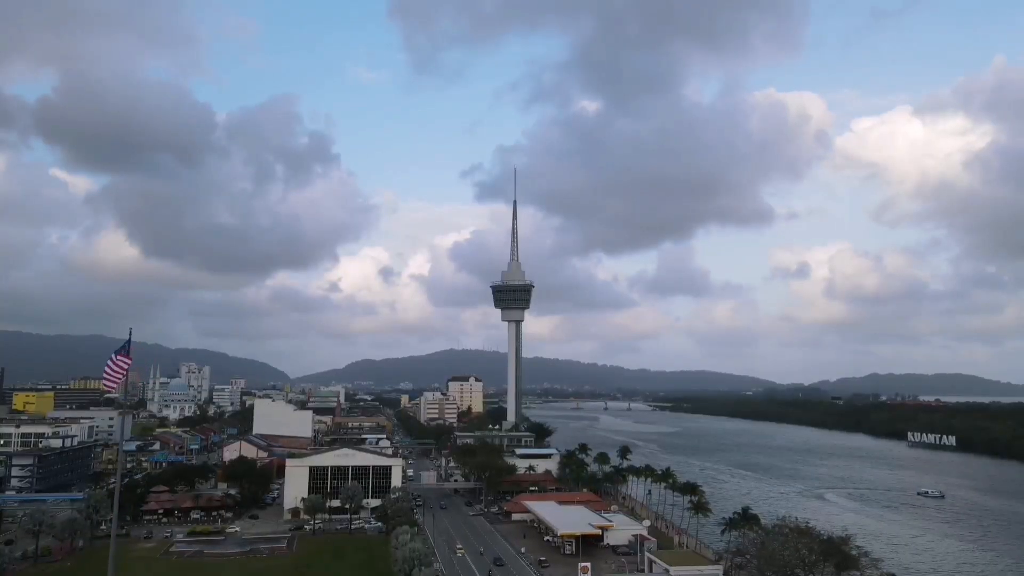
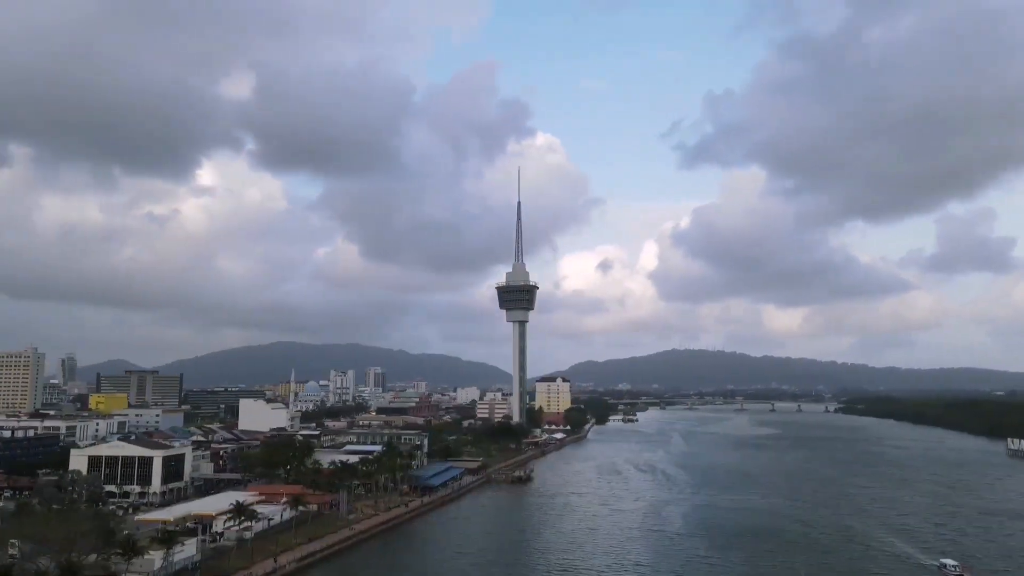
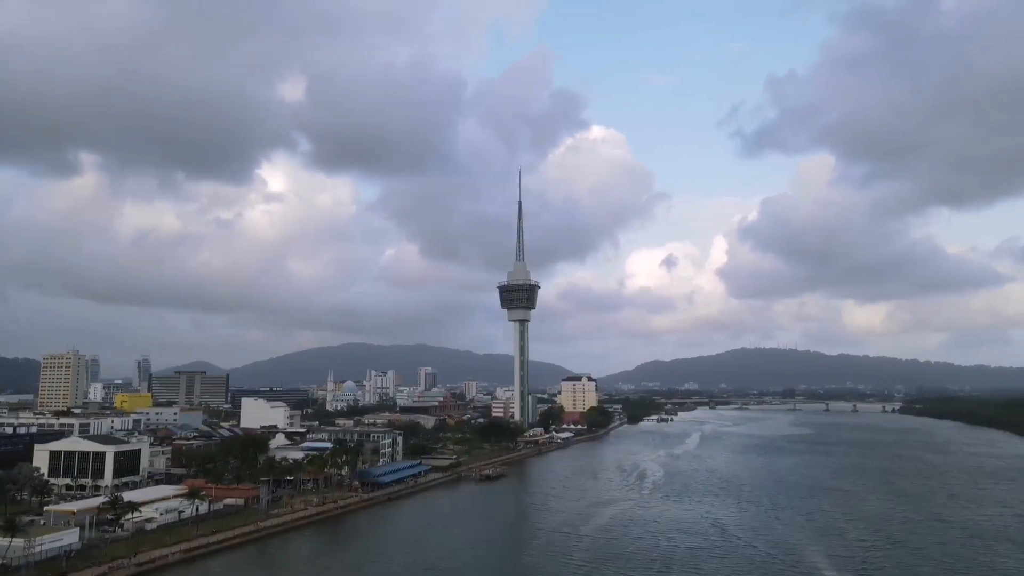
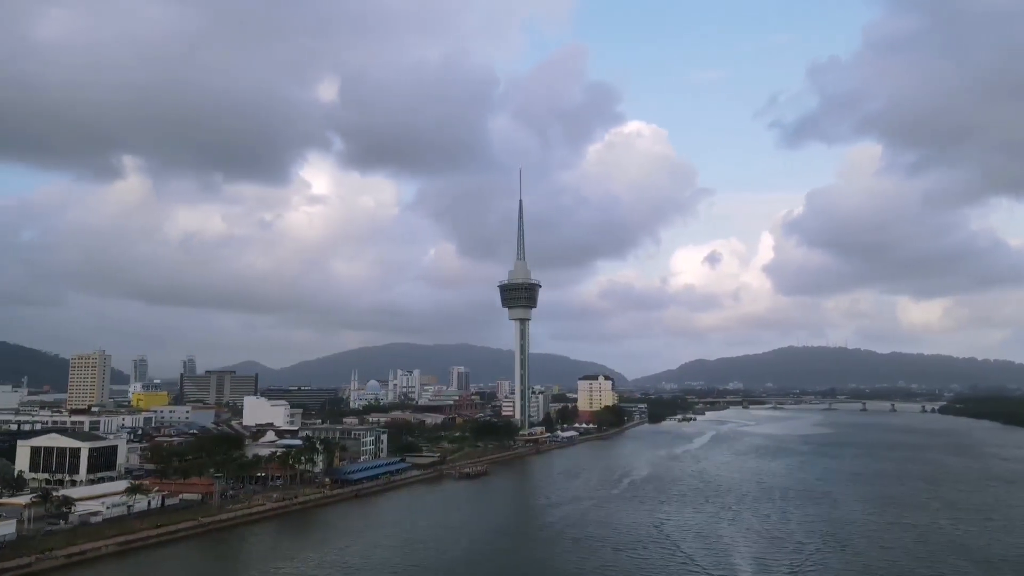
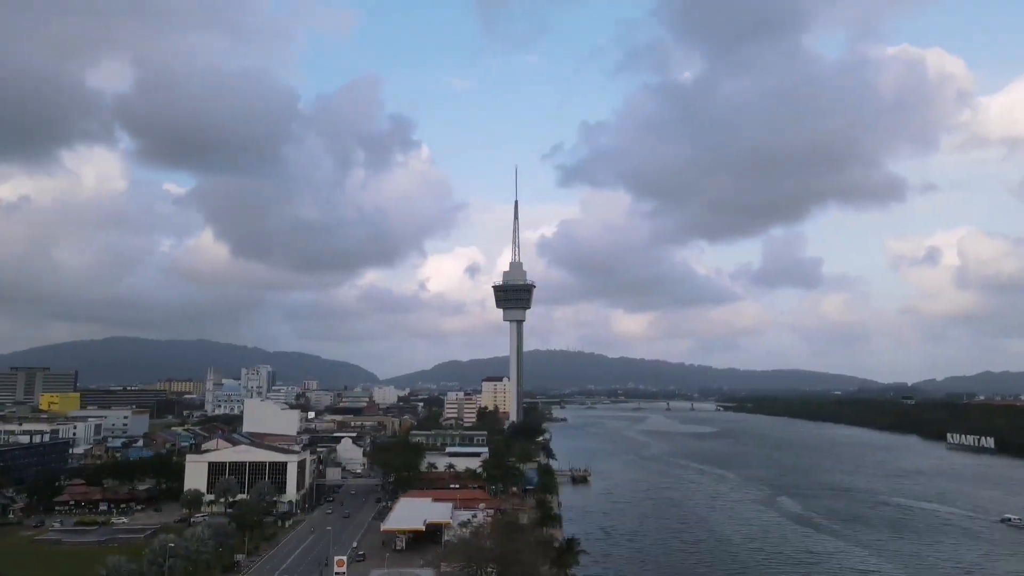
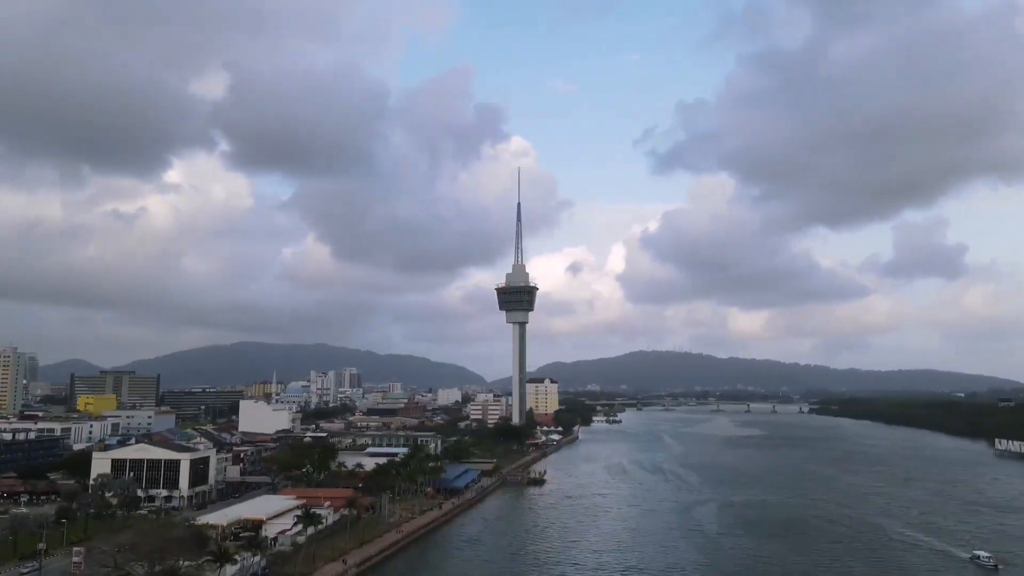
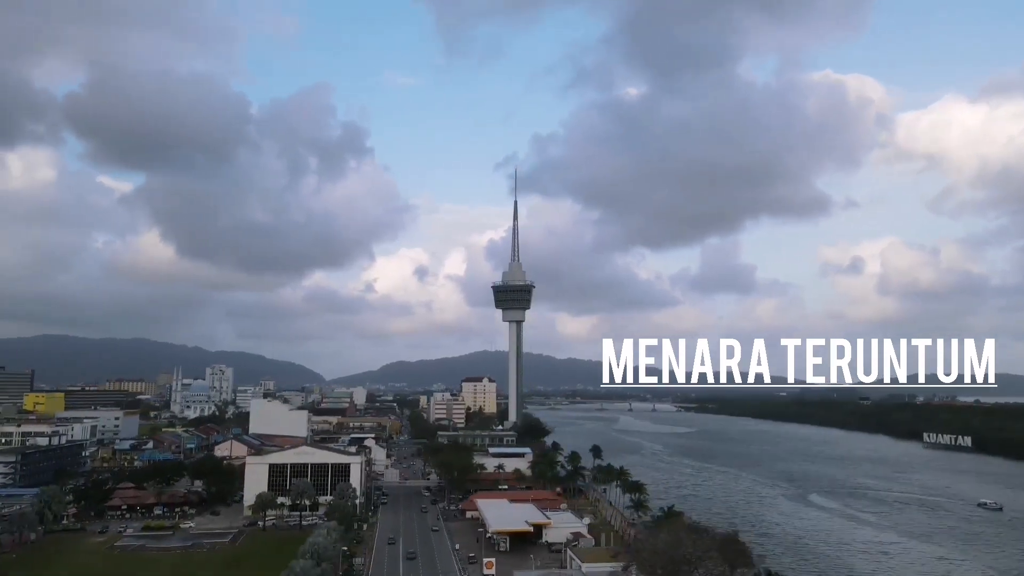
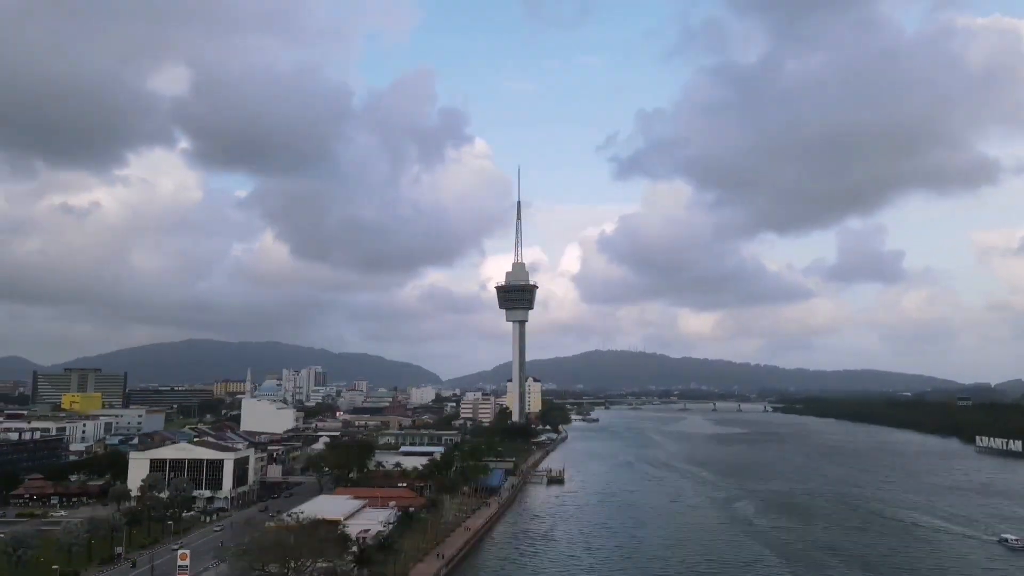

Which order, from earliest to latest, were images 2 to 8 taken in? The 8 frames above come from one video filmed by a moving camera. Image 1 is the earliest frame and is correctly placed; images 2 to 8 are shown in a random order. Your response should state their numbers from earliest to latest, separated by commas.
7, 5, 8, 6, 2, 3, 4
